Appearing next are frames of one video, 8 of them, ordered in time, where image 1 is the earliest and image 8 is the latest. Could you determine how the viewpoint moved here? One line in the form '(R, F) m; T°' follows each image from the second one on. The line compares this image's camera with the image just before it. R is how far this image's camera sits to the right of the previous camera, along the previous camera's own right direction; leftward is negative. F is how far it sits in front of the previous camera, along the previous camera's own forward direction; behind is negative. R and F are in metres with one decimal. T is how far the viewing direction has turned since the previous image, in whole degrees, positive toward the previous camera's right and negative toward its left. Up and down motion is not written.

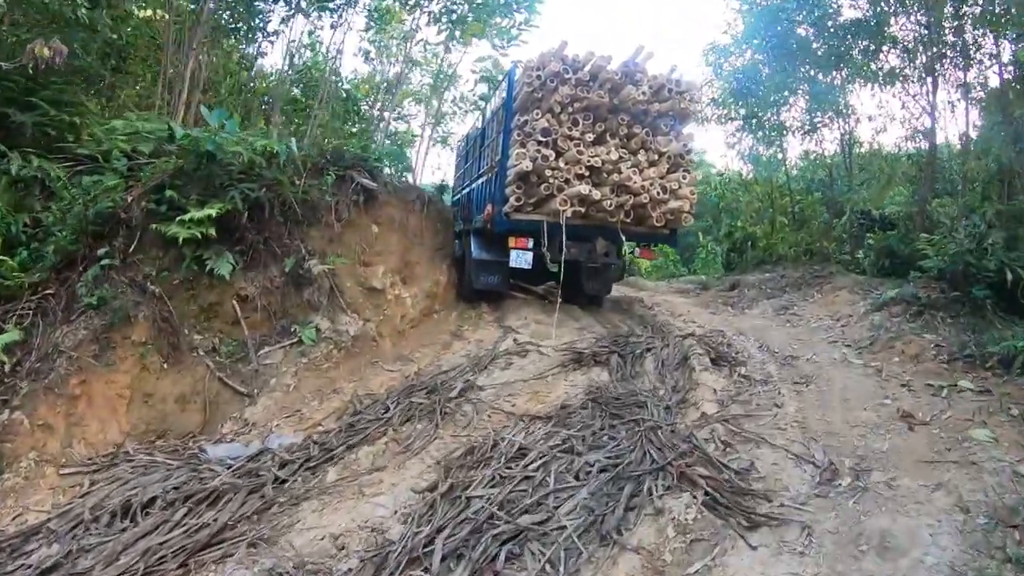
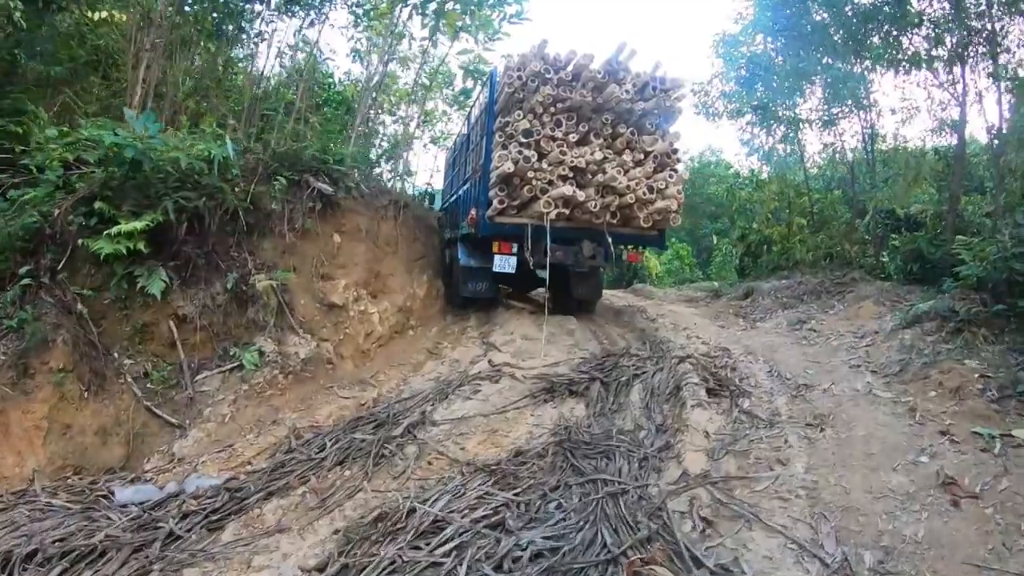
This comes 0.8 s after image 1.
(+0.4, +0.8) m; -2°
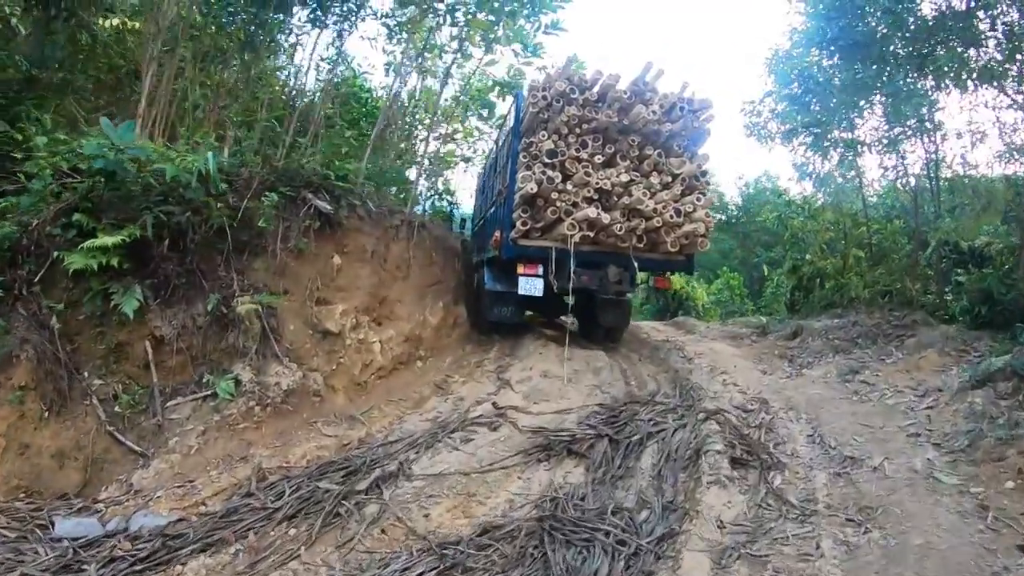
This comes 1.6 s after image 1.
(+0.3, +0.7) m; -4°
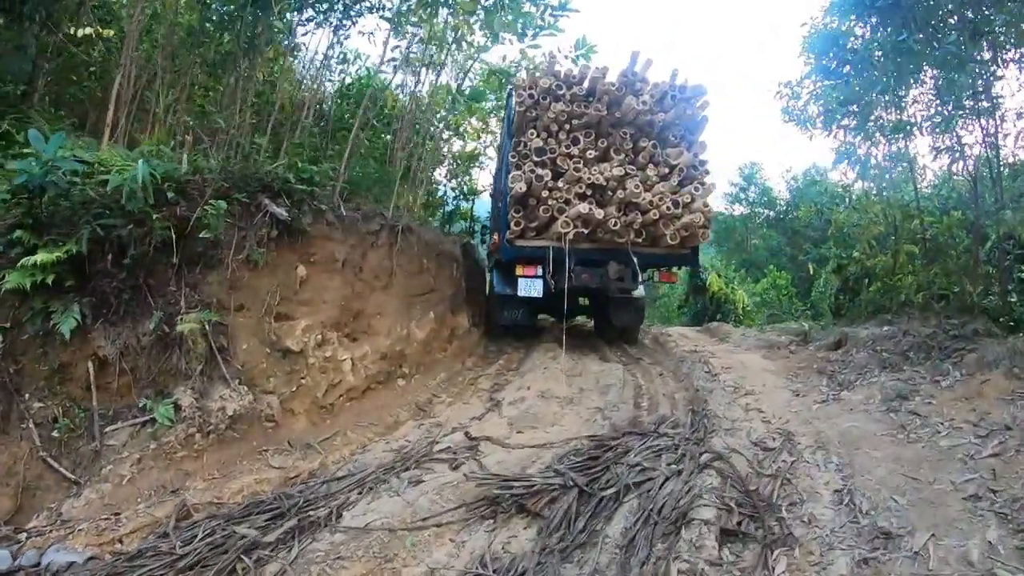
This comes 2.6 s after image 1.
(+0.5, +0.8) m; -4°
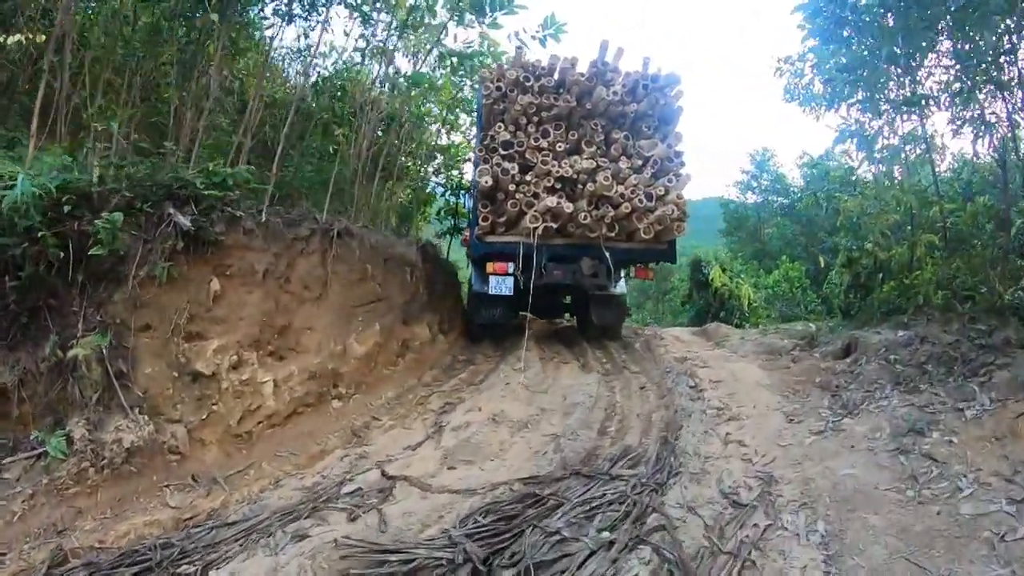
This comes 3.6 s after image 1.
(+0.6, +0.9) m; -2°
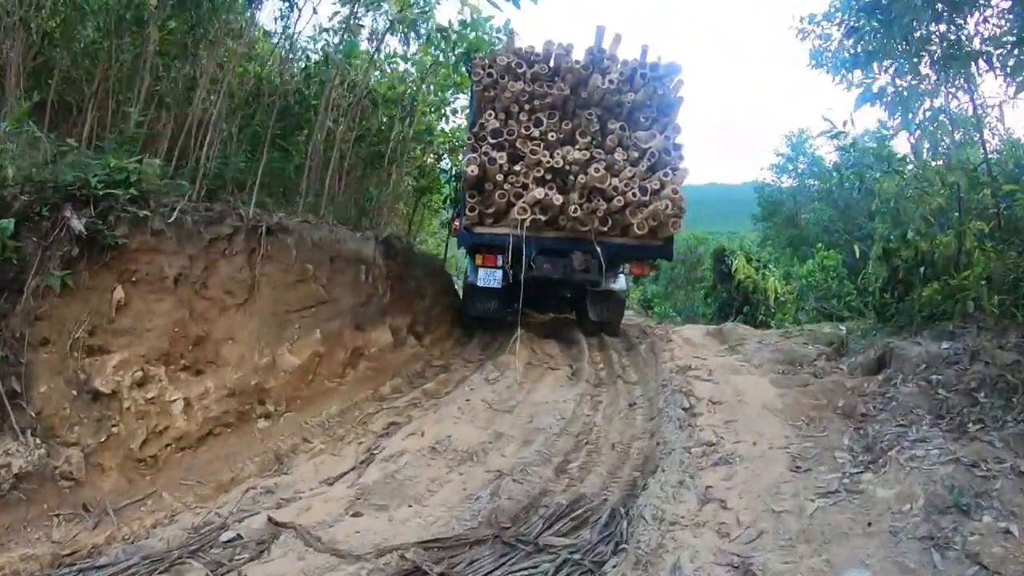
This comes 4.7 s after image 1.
(+0.6, +1.0) m; -3°
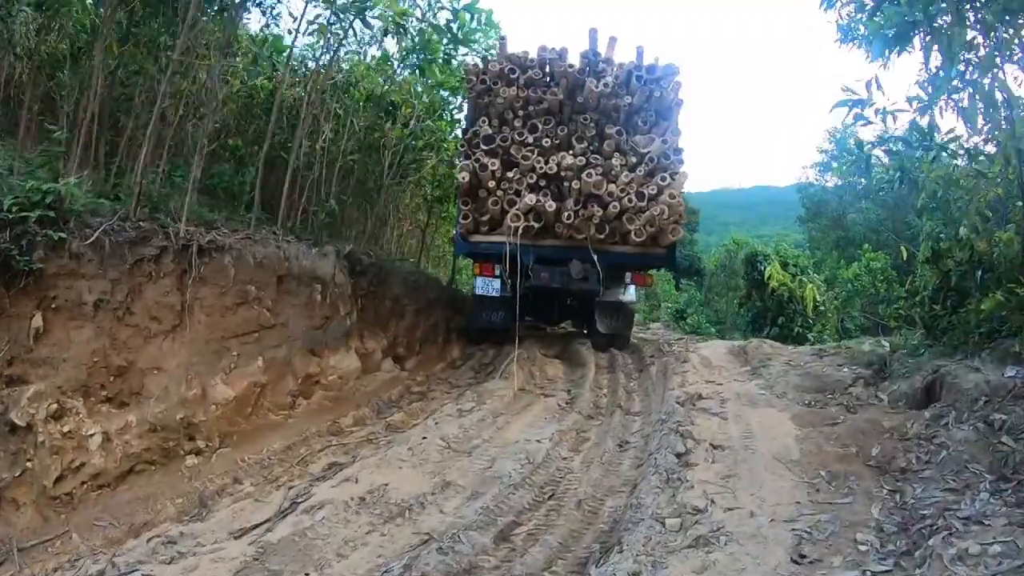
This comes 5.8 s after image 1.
(+0.6, +0.9) m; -4°
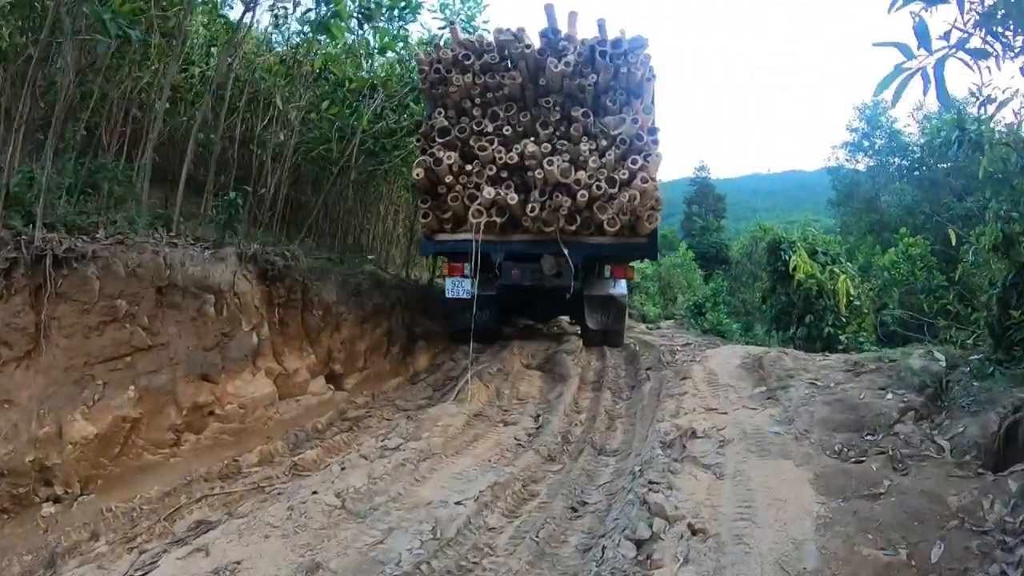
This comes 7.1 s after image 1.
(+0.6, +1.3) m; -3°
